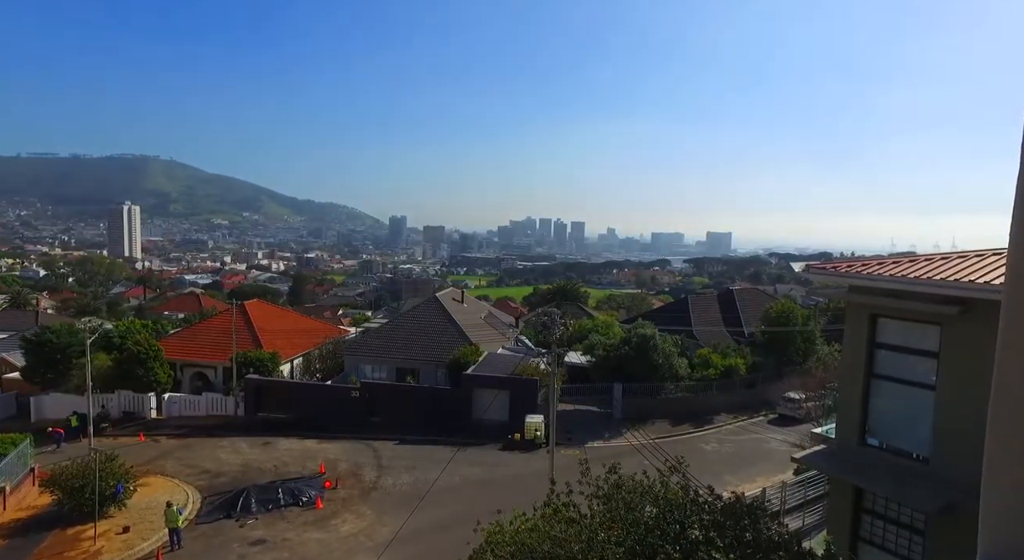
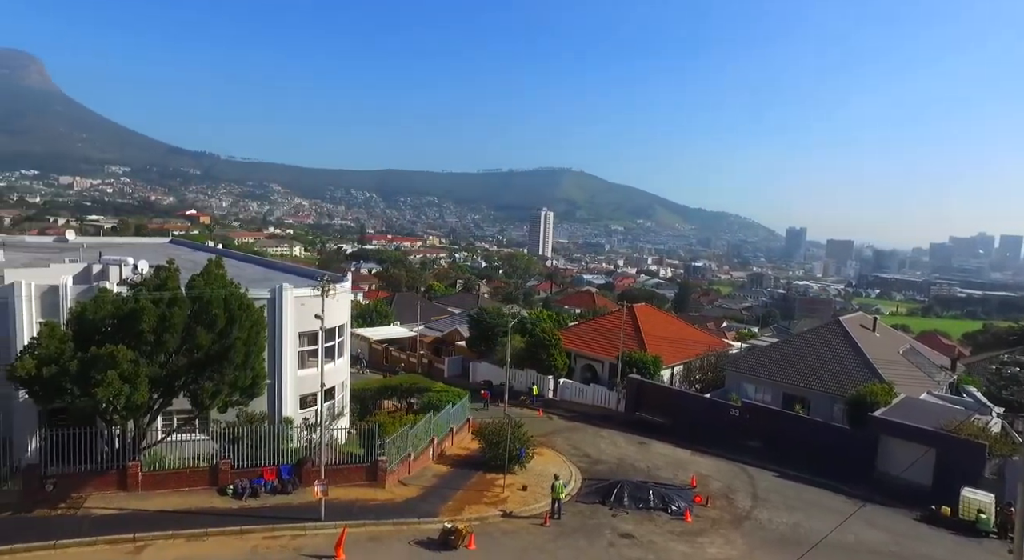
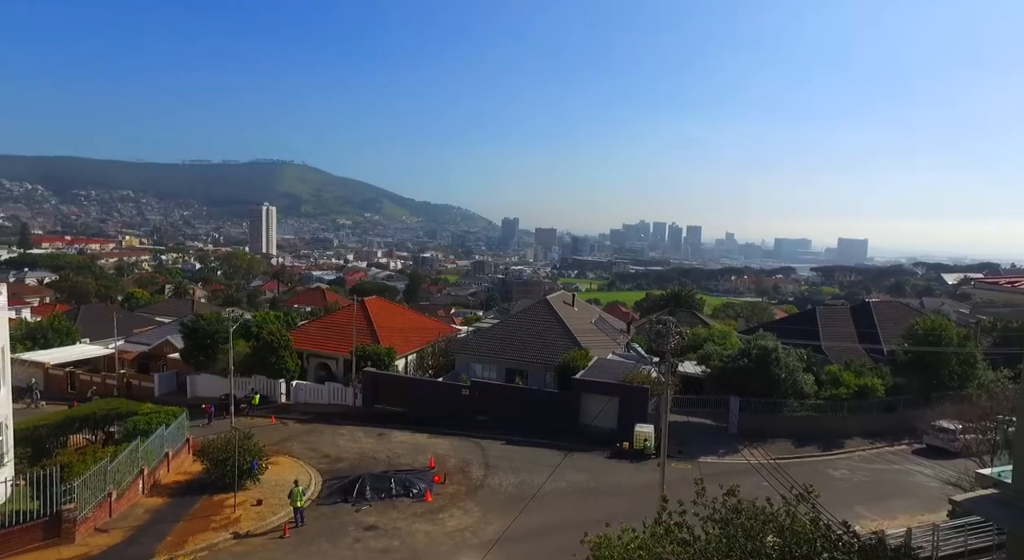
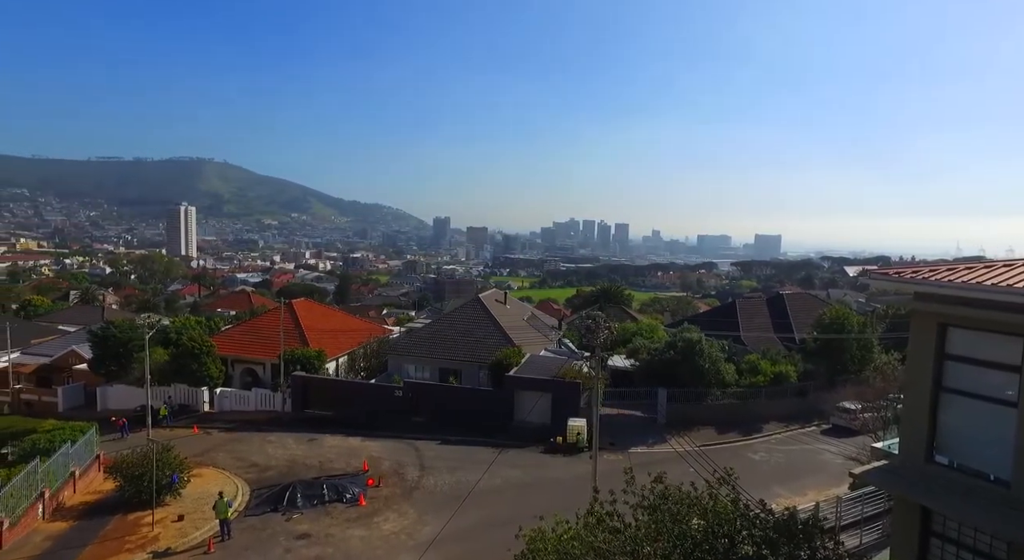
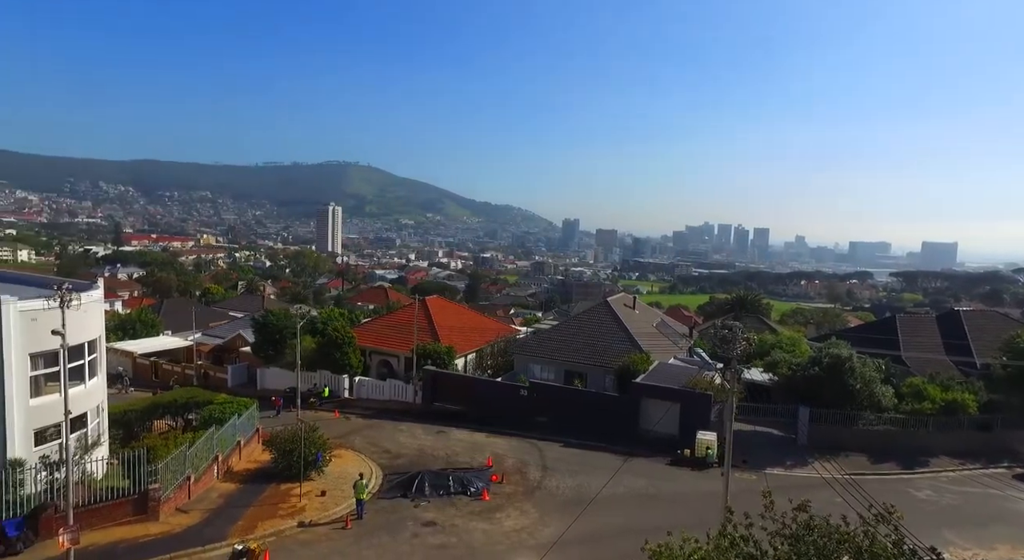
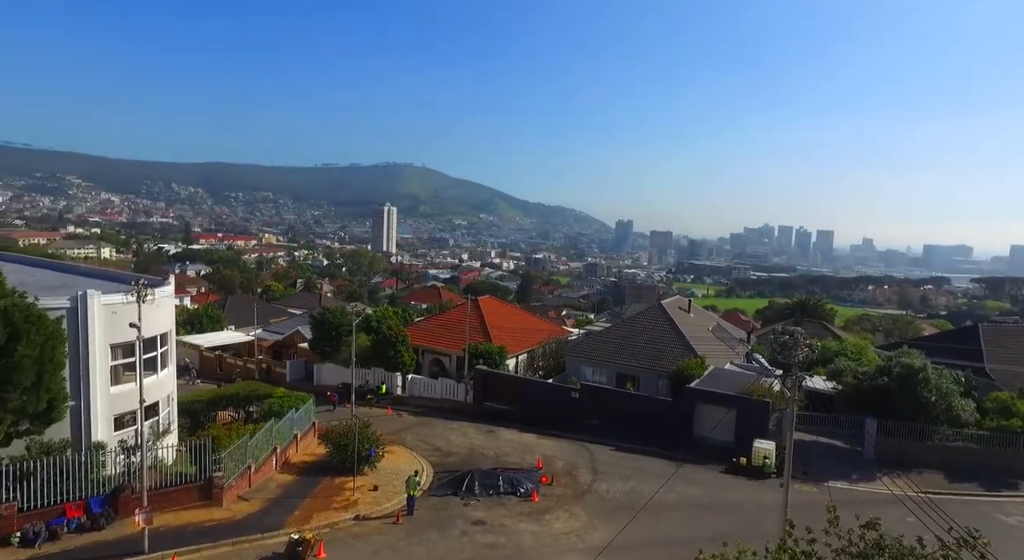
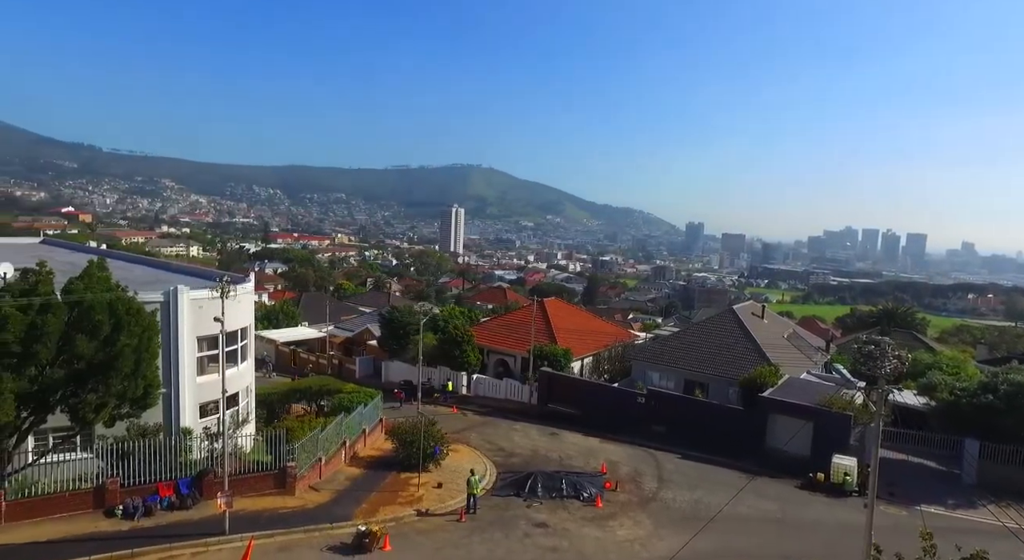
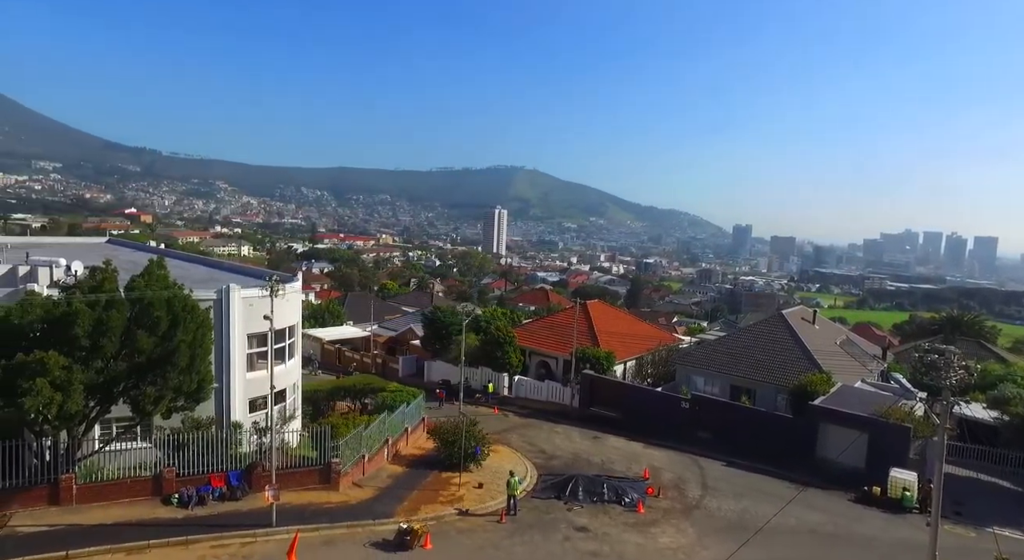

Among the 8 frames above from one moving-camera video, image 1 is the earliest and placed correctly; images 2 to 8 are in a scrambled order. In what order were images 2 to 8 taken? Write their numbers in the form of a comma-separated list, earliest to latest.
4, 3, 5, 6, 7, 8, 2
